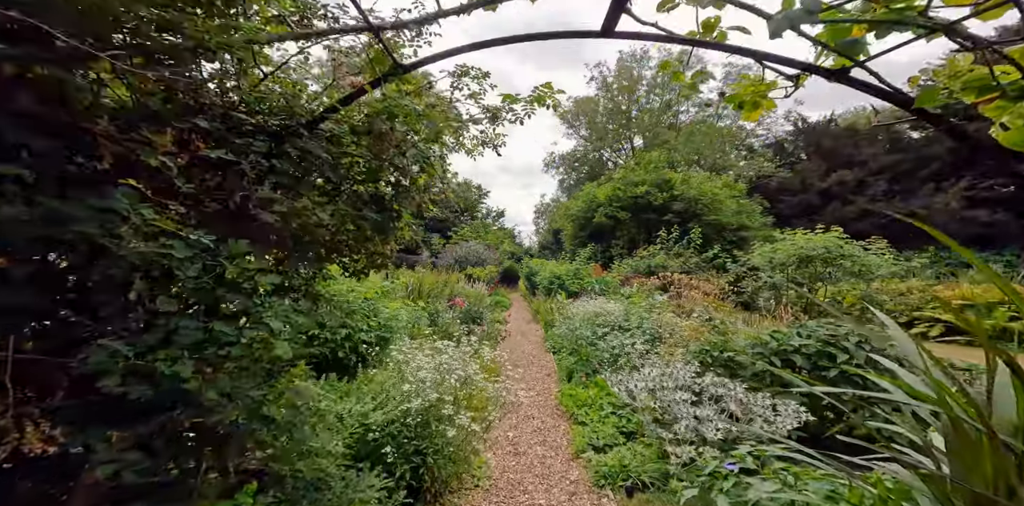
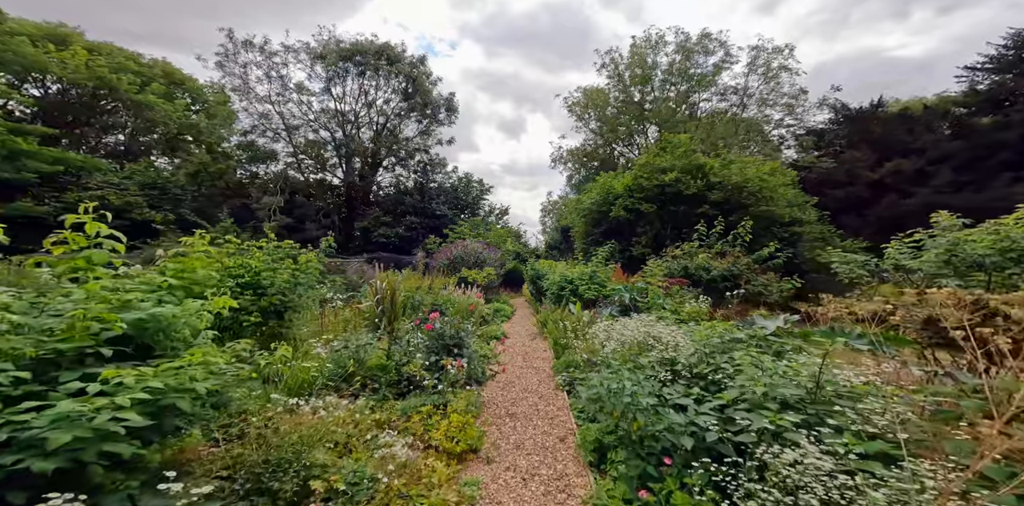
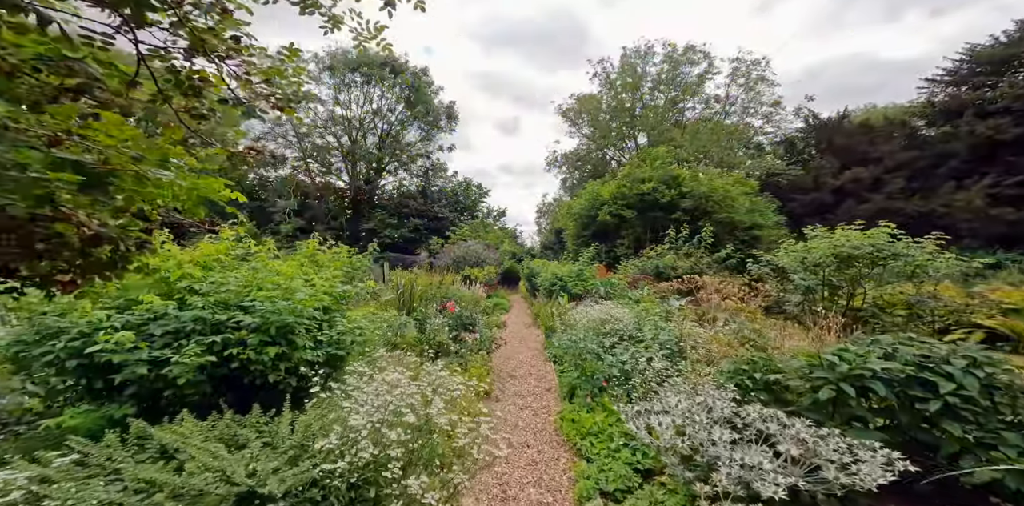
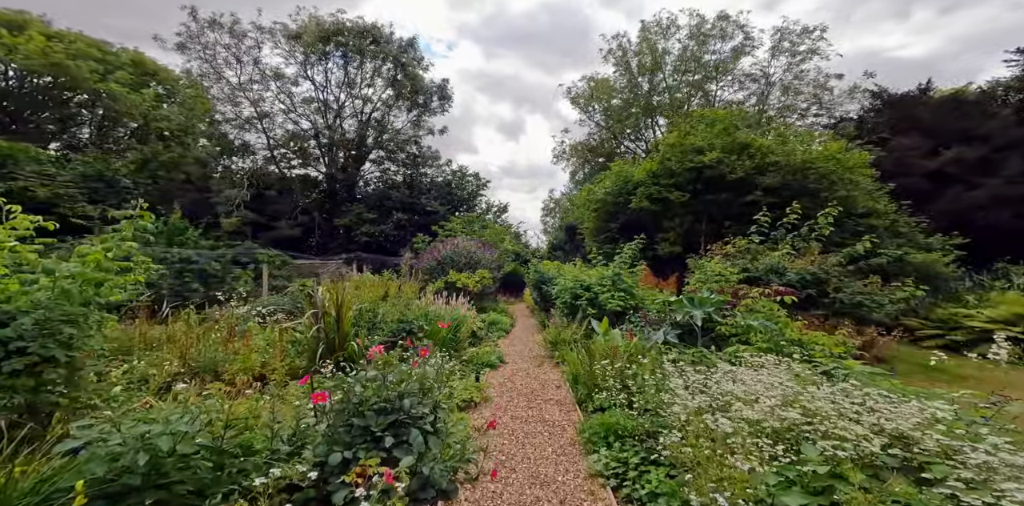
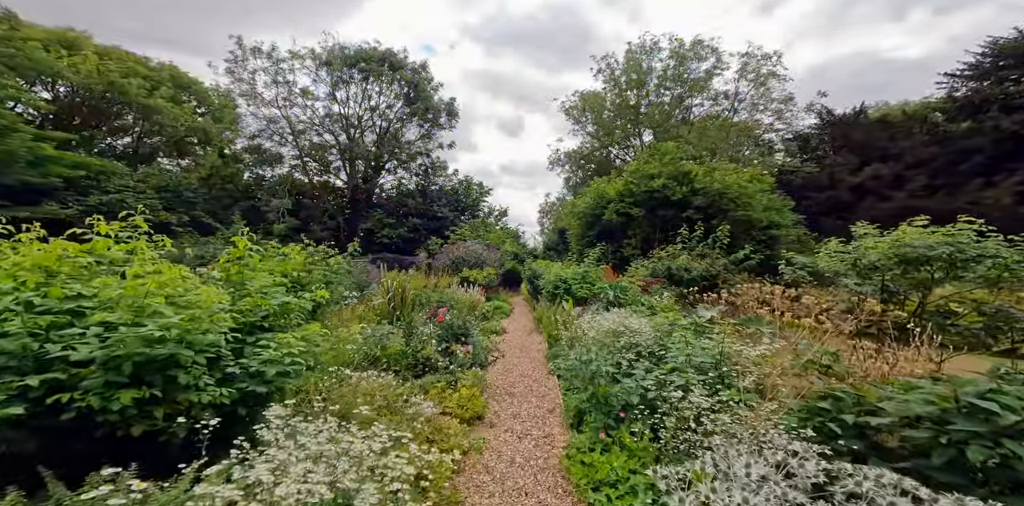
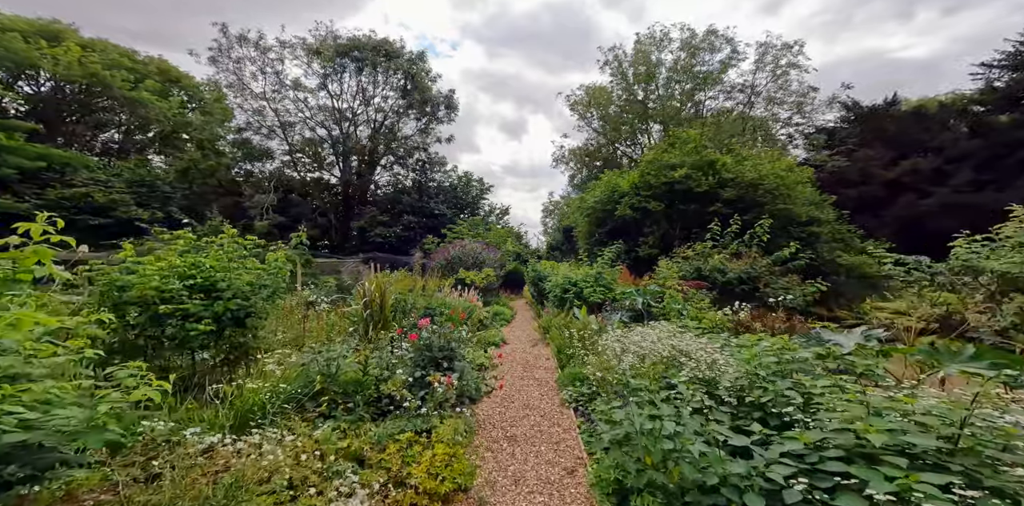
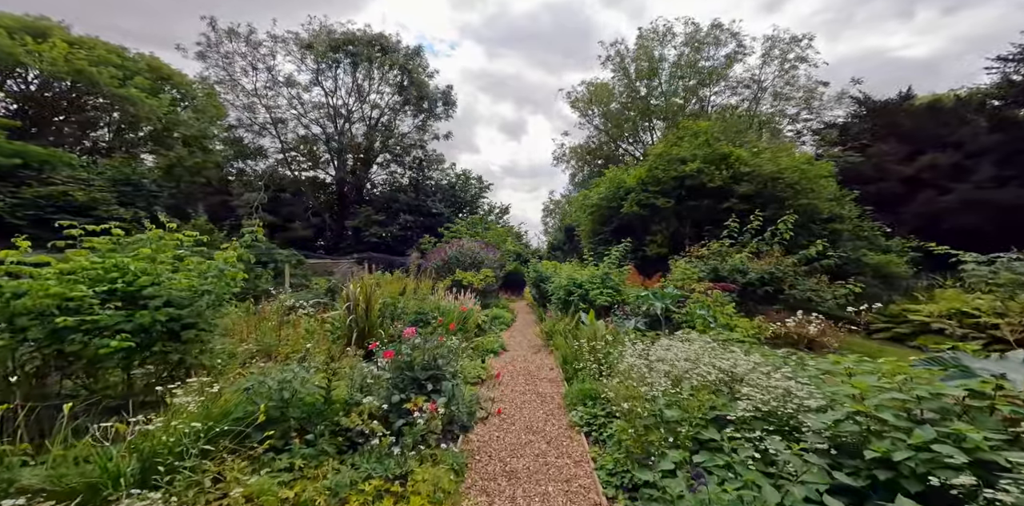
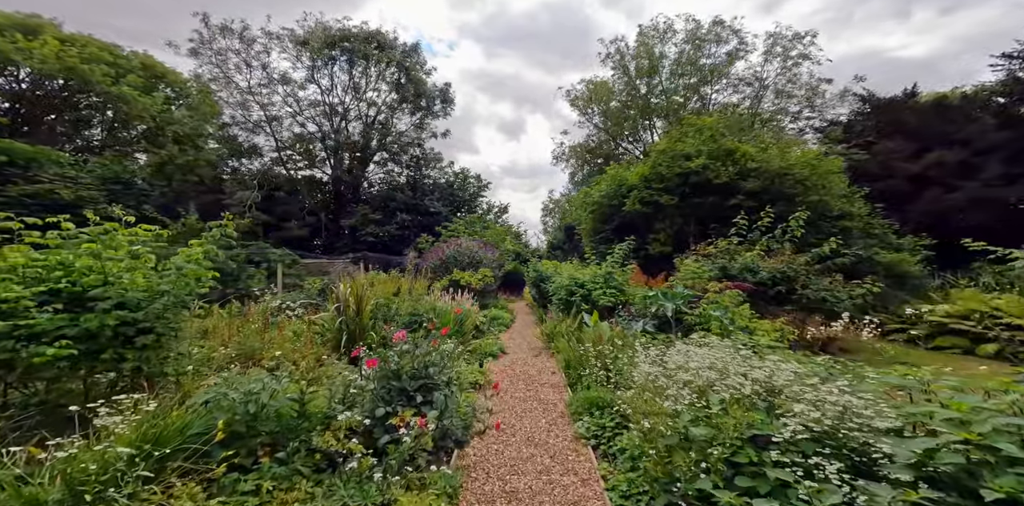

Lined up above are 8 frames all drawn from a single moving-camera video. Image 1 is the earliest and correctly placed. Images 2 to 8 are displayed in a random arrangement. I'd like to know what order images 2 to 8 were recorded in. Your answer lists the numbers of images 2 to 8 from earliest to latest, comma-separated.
3, 5, 2, 6, 7, 8, 4
